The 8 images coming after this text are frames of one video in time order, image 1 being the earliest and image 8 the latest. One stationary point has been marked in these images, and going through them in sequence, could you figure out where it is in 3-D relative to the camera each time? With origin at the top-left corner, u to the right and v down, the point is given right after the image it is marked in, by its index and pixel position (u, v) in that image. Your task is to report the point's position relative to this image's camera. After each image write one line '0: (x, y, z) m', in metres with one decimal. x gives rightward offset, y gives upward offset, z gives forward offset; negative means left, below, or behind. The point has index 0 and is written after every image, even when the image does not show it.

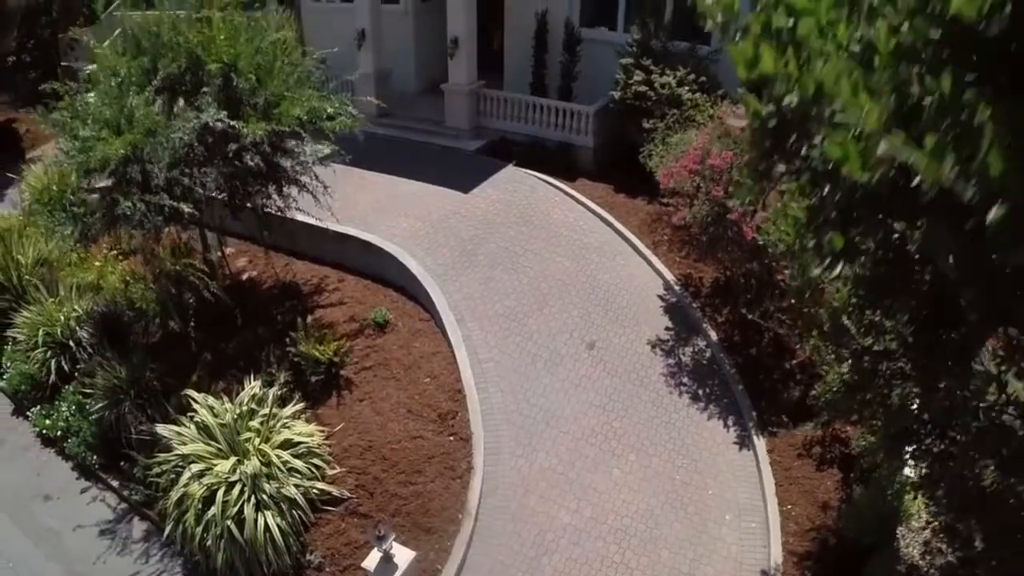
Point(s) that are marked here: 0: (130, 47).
0: (-7.3, +4.4, +11.6) m
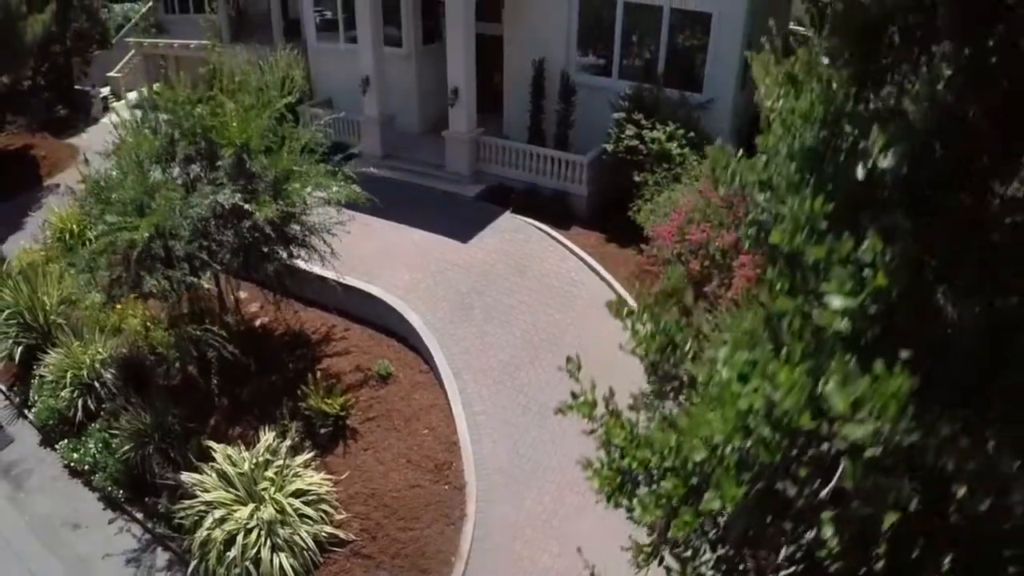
0: (-7.4, +3.3, +12.4) m
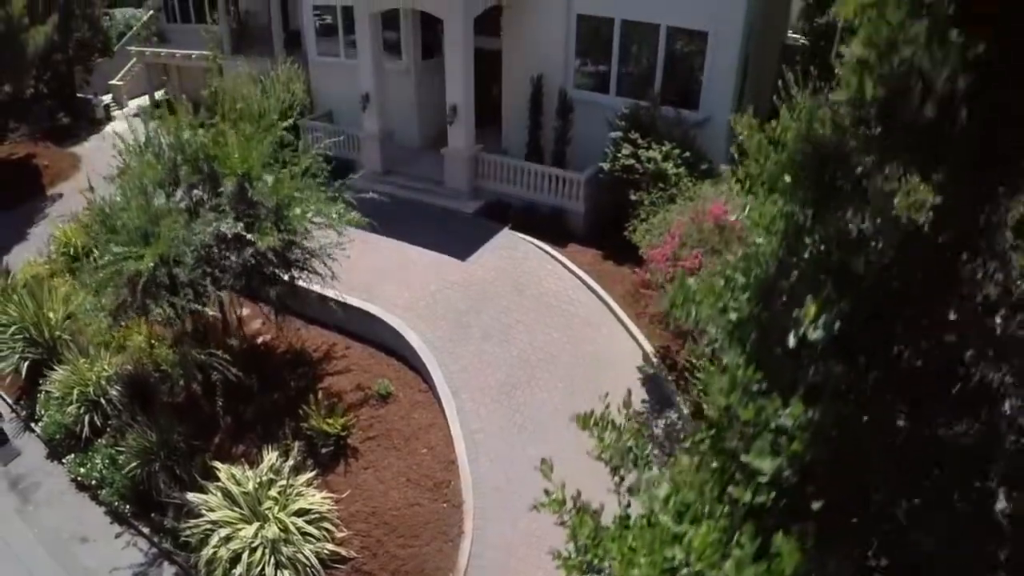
0: (-7.5, +2.8, +12.6) m
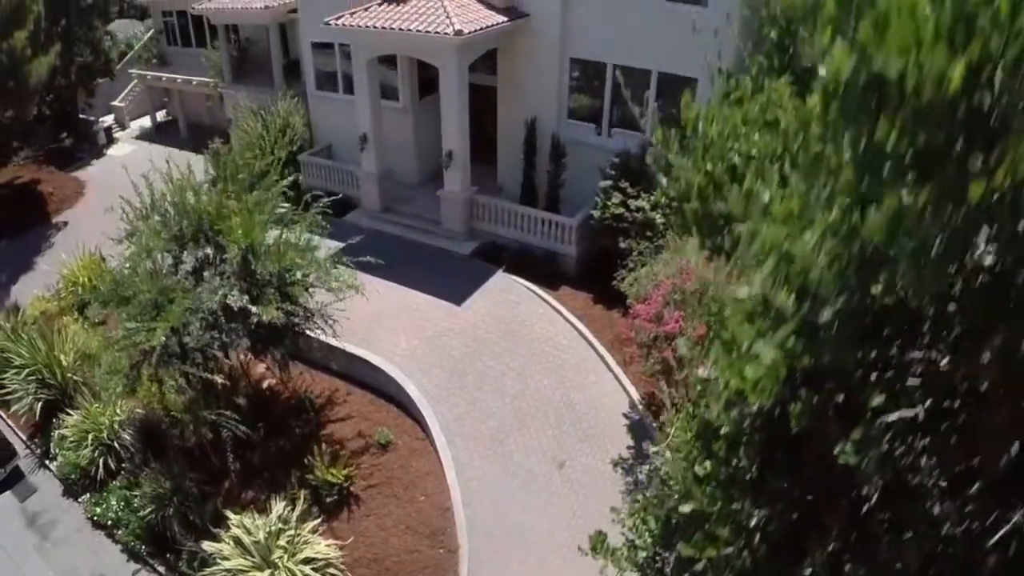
0: (-7.6, +1.5, +13.2) m
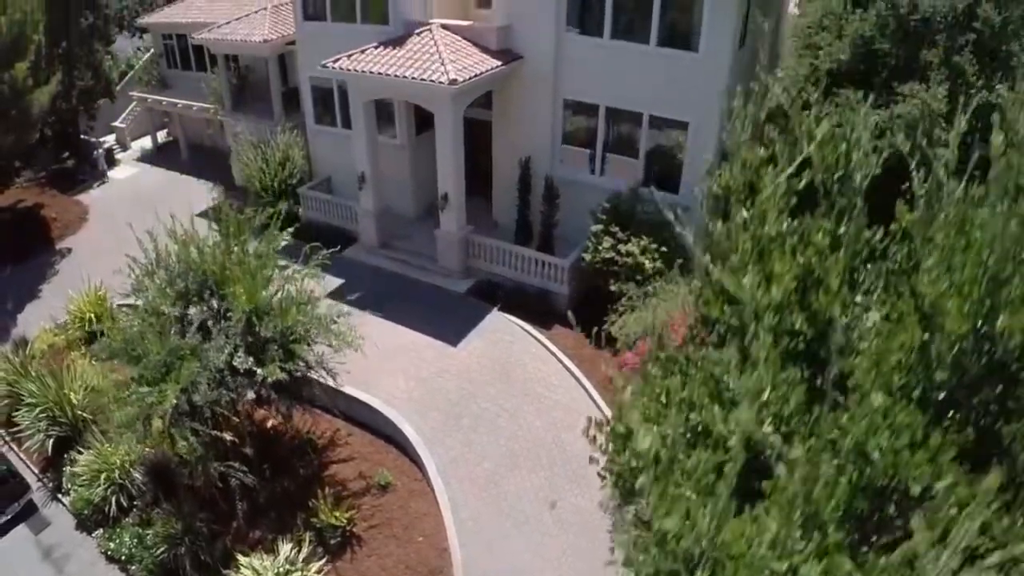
0: (-7.8, +0.2, +13.7) m
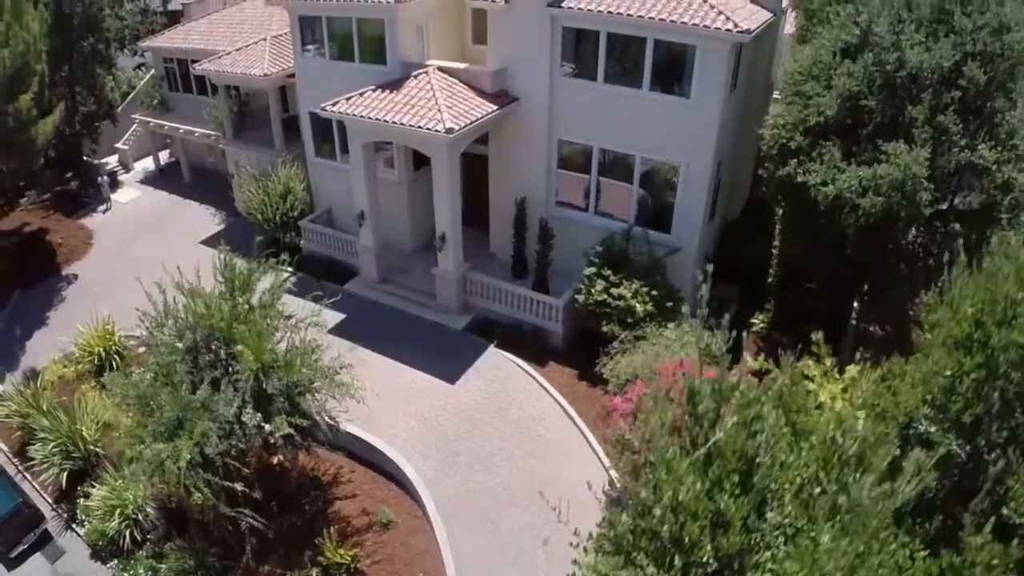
0: (-7.9, -1.0, +14.2) m
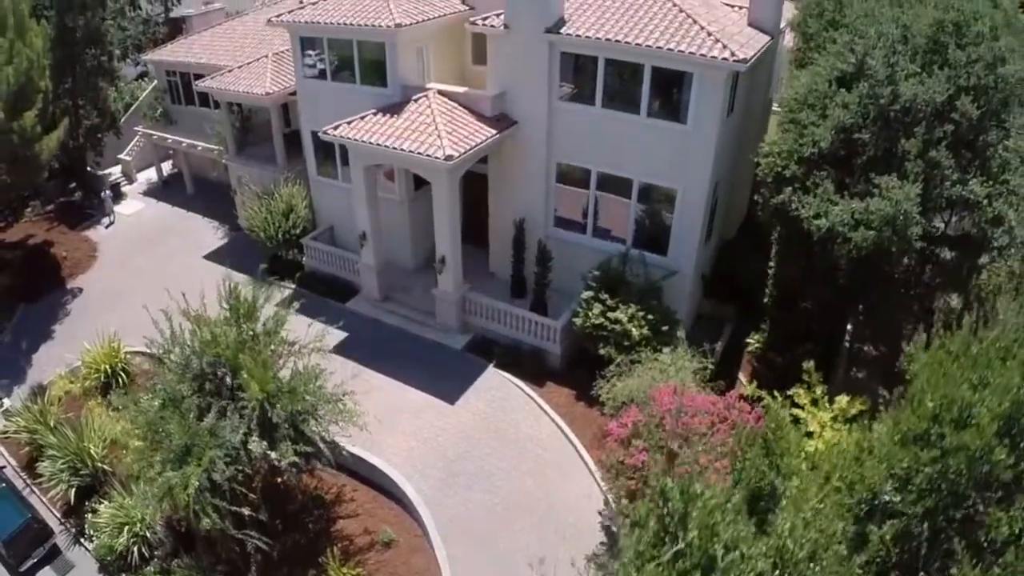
0: (-7.9, -1.7, +14.6) m
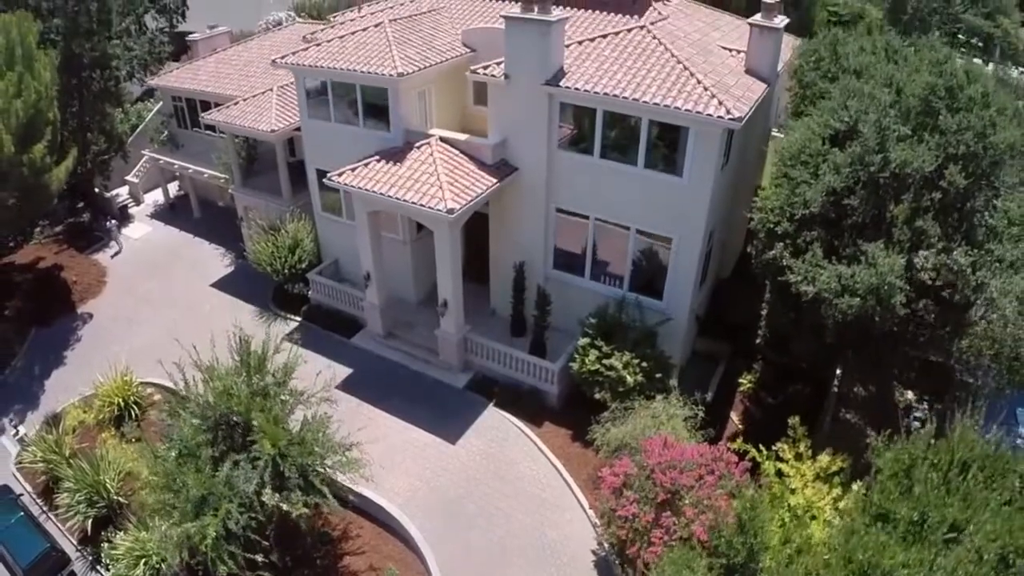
0: (-7.9, -3.2, +15.3) m
